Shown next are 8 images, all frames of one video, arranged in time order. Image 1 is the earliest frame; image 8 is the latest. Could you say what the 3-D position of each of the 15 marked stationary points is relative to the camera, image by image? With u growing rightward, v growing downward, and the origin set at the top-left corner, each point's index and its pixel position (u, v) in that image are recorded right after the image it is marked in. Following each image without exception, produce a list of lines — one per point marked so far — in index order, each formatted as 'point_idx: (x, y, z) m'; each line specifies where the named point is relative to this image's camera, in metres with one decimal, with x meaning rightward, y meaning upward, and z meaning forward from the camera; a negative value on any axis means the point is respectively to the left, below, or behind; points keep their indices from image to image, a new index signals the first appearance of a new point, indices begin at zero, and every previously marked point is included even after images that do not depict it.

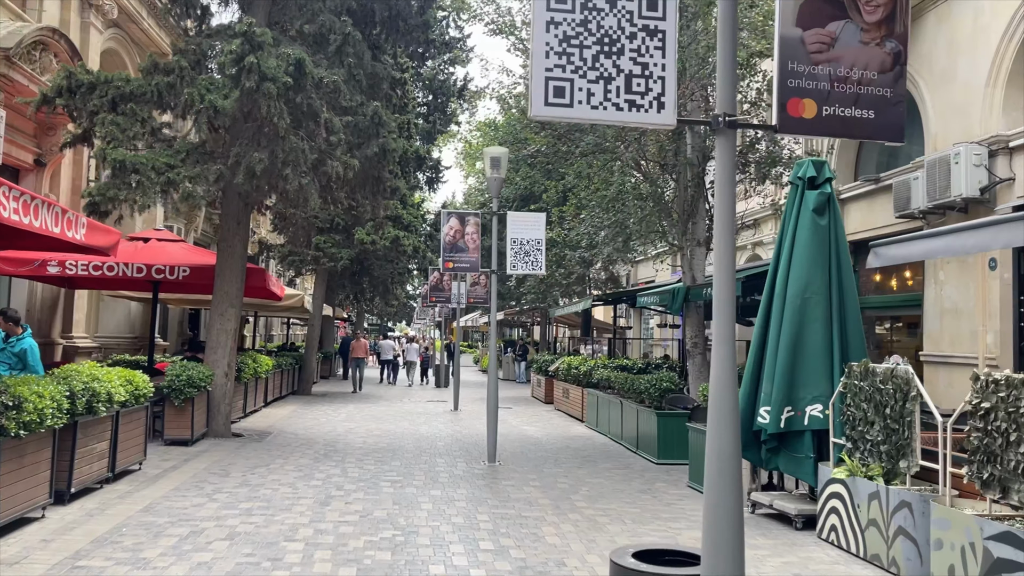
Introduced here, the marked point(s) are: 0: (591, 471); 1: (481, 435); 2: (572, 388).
0: (+1.0, -2.4, +10.9) m
1: (-0.5, -2.5, +14.5) m
2: (+1.3, -2.2, +18.6) m
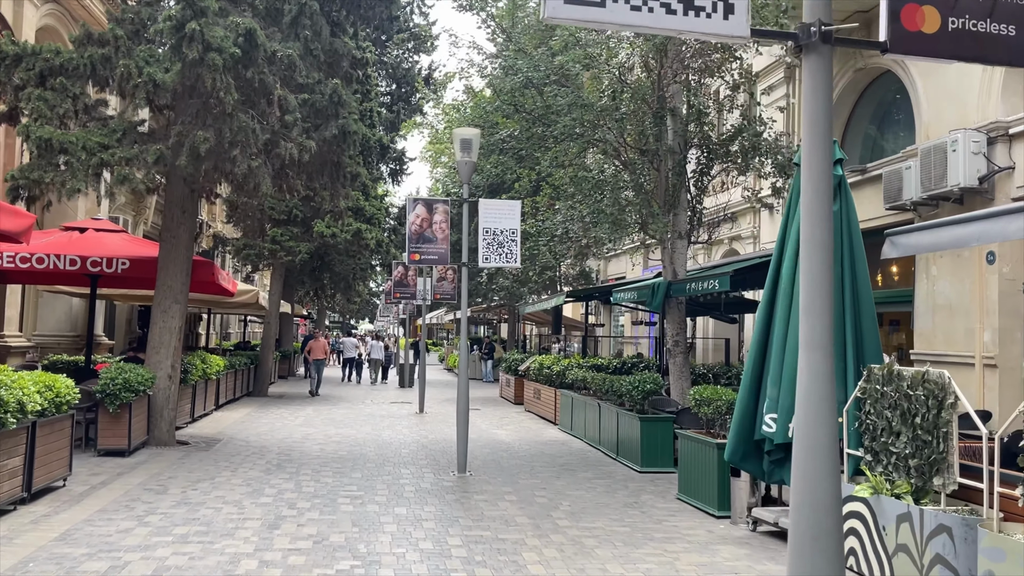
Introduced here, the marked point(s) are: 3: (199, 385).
0: (+0.7, -2.3, +10.0) m
1: (-1.0, -2.5, +13.6) m
2: (+0.7, -2.1, +17.7) m
3: (-5.4, -1.7, +14.6) m
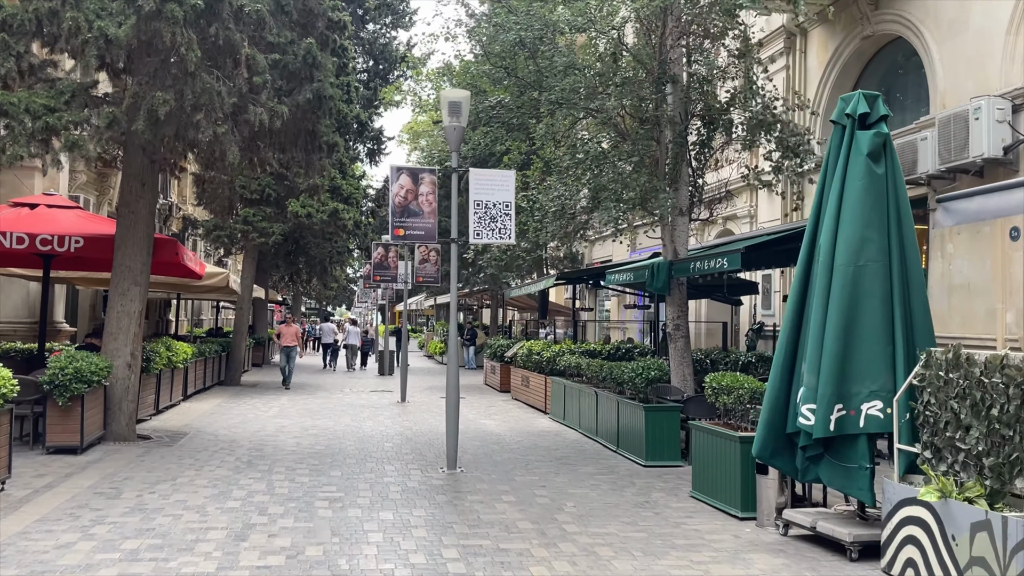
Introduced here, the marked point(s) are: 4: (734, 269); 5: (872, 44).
0: (+0.6, -2.1, +9.1) m
1: (-1.2, -2.2, +12.6) m
2: (+0.4, -1.7, +16.8) m
3: (-5.6, -1.4, +13.5) m
4: (+2.8, +0.2, +10.8) m
5: (+6.3, +4.2, +14.7) m
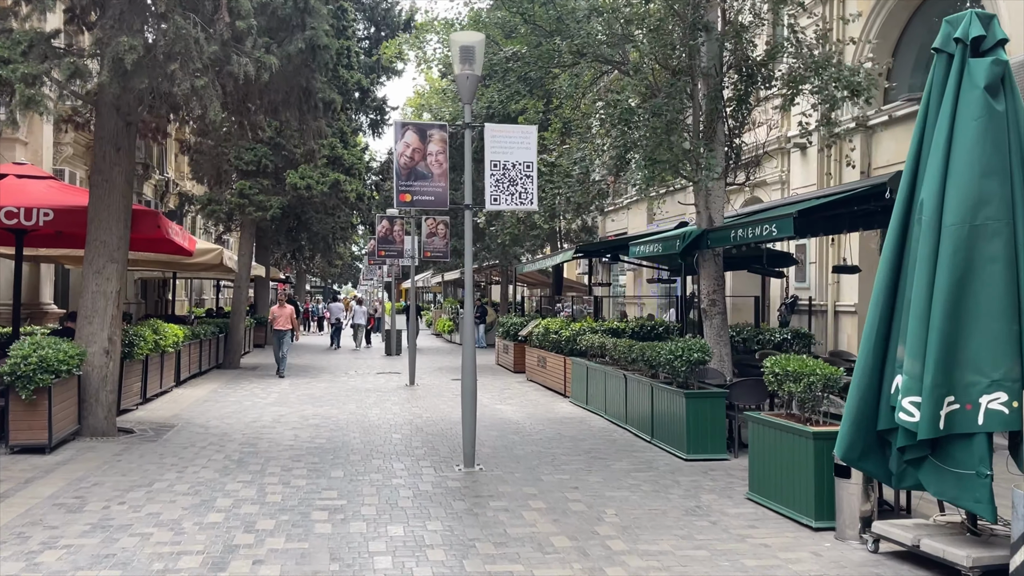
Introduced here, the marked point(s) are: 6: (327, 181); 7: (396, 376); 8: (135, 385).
0: (+0.9, -1.8, +8.0) m
1: (-0.9, -1.8, +11.5) m
2: (+0.7, -1.2, +15.6) m
3: (-5.3, -1.1, +12.4) m
4: (+3.1, +0.6, +9.6) m
5: (+6.5, +4.7, +13.3) m
6: (-4.3, +2.5, +19.4) m
7: (-2.5, -1.9, +18.2) m
8: (-5.2, -1.3, +11.6) m
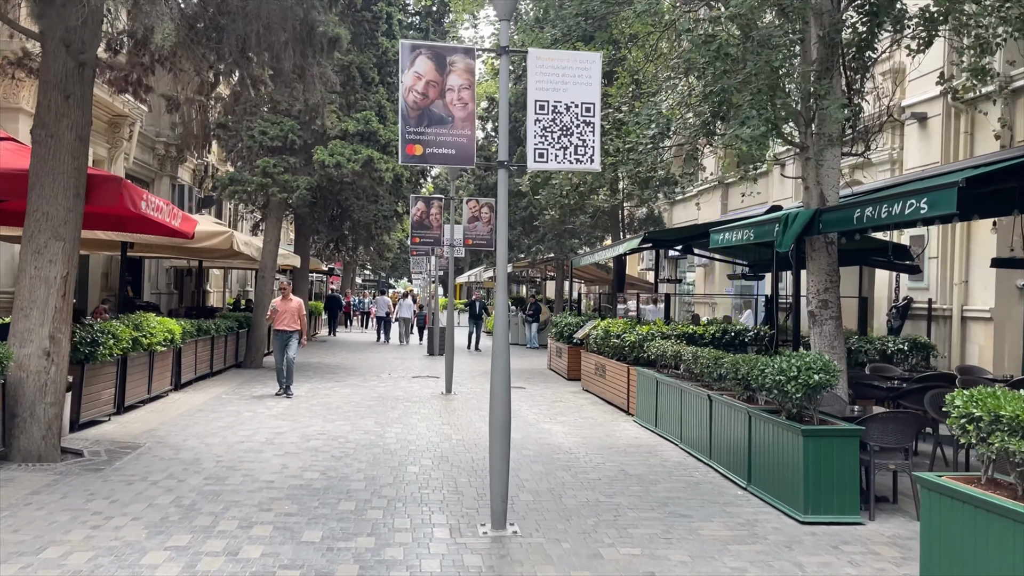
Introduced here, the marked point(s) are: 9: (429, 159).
0: (+1.2, -1.7, +5.5) m
1: (-0.3, -1.7, +9.2) m
2: (+1.5, -1.2, +13.2) m
3: (-4.7, -0.9, +10.4) m
4: (+3.5, +0.6, +7.0) m
5: (+7.3, +4.7, +10.5) m
6: (-3.1, +2.6, +17.3) m
7: (-1.5, -1.8, +15.9) m
8: (-4.6, -1.2, +9.6) m
9: (-0.6, +0.9, +5.9) m
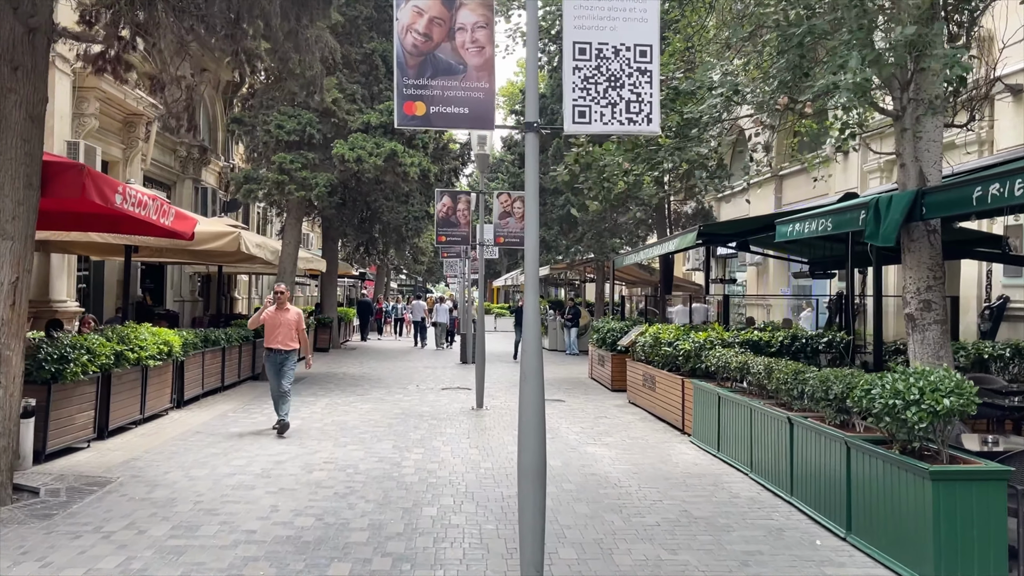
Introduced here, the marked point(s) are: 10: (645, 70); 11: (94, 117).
0: (+1.4, -1.7, +4.0) m
1: (0.0, -1.8, +7.7) m
2: (+2.1, -1.2, +11.6) m
3: (-4.3, -1.0, +9.2) m
4: (+3.7, +0.6, +5.4) m
5: (+7.6, +4.8, +8.7) m
6: (-2.4, +2.5, +16.0) m
7: (-0.8, -1.8, +14.5) m
8: (-4.3, -1.3, +8.3) m
9: (-0.4, +0.9, +4.5) m
10: (+0.7, +1.2, +4.7) m
11: (-8.4, +3.4, +17.1) m
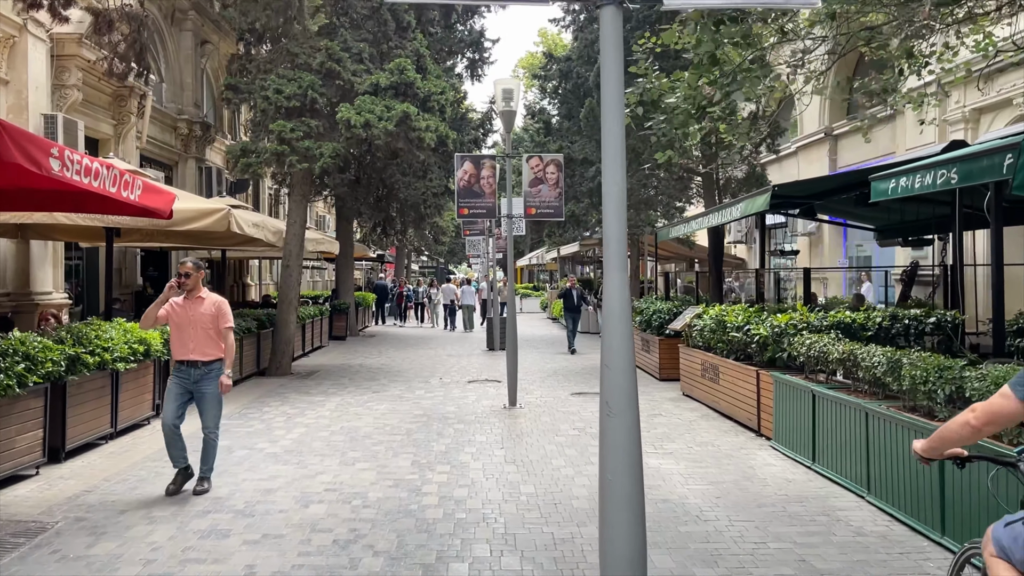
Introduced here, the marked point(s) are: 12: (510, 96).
0: (+1.6, -1.6, +2.2) m
1: (+0.4, -1.6, +6.0) m
2: (+2.5, -0.9, +9.8) m
3: (-3.9, -0.9, +7.5) m
4: (+4.0, +0.8, +3.5) m
5: (+7.8, +5.1, +6.6) m
6: (-2.0, +2.8, +14.2) m
7: (-0.3, -1.5, +12.8) m
8: (-3.9, -1.2, +6.7) m
9: (-0.2, +1.0, +2.7) m
10: (+0.9, +1.3, +2.8) m
11: (-8.0, +3.6, +15.4) m
12: (0.0, +2.7, +11.8) m
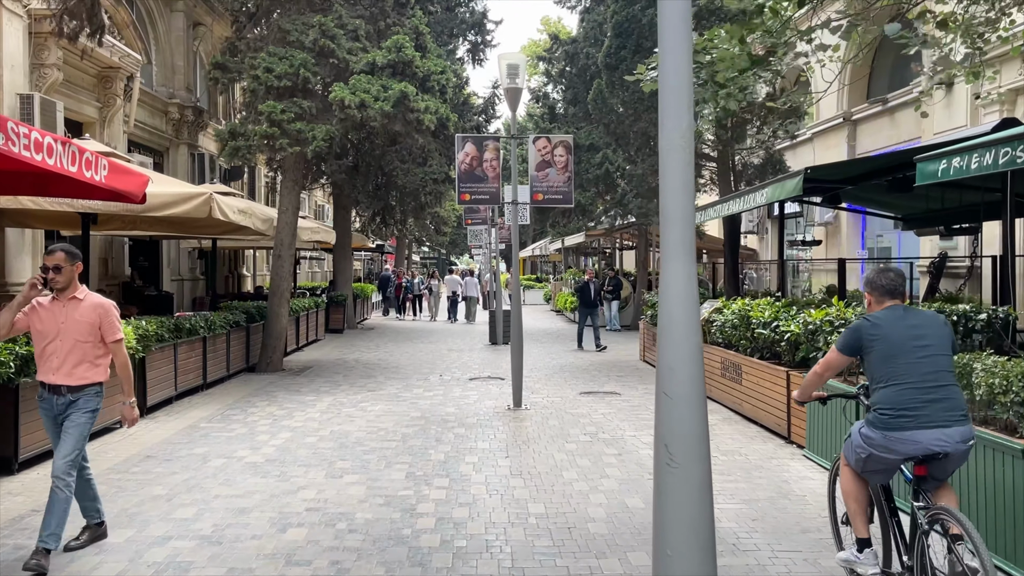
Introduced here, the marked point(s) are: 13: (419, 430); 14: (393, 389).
0: (+1.7, -1.6, +1.4) m
1: (+0.4, -1.5, +5.2) m
2: (+2.6, -0.8, +9.0) m
3: (-3.9, -0.8, +6.7) m
4: (+4.0, +0.8, +2.7) m
5: (+7.9, +5.2, +5.7) m
6: (-1.9, +3.0, +13.3) m
7: (-0.2, -1.4, +12.0) m
8: (-3.8, -1.1, +5.9) m
9: (-0.1, +1.0, +1.9) m
10: (+1.0, +1.3, +2.0) m
11: (-7.9, +3.8, +14.6) m
12: (0.0, +2.8, +10.9) m
13: (-1.0, -1.5, +8.7) m
14: (-1.7, -1.4, +11.7) m
